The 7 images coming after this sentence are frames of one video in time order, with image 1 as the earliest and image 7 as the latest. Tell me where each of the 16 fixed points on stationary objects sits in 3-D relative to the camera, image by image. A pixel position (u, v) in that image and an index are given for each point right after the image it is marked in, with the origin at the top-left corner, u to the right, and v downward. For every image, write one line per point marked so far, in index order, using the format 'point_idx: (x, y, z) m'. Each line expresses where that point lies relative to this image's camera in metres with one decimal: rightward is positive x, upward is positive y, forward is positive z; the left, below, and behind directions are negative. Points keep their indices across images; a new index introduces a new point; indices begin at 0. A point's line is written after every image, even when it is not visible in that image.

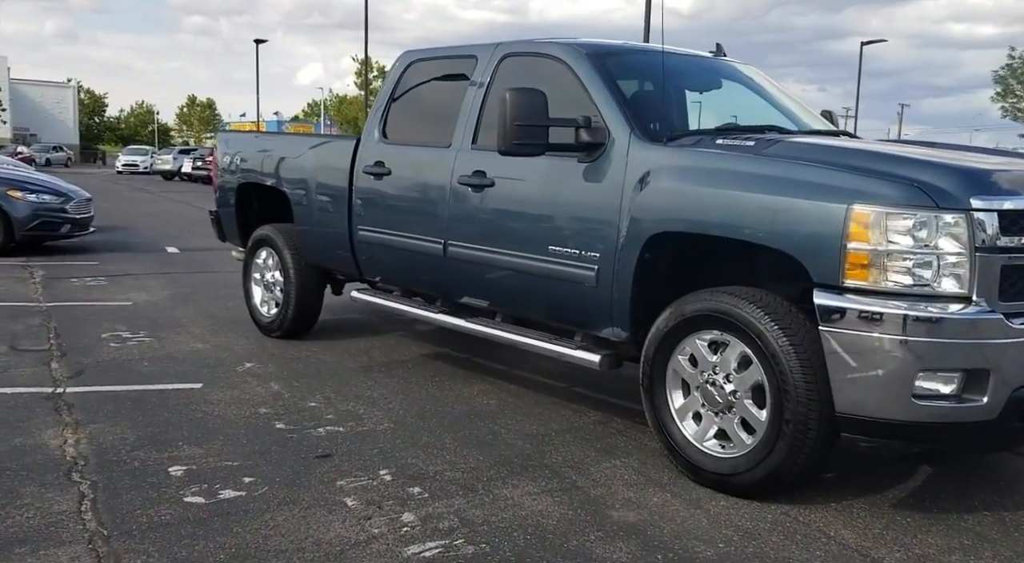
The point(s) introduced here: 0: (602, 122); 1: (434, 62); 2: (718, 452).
0: (+0.4, +0.8, +4.5) m
1: (-0.5, +1.4, +6.1) m
2: (+0.9, -0.7, +3.8) m
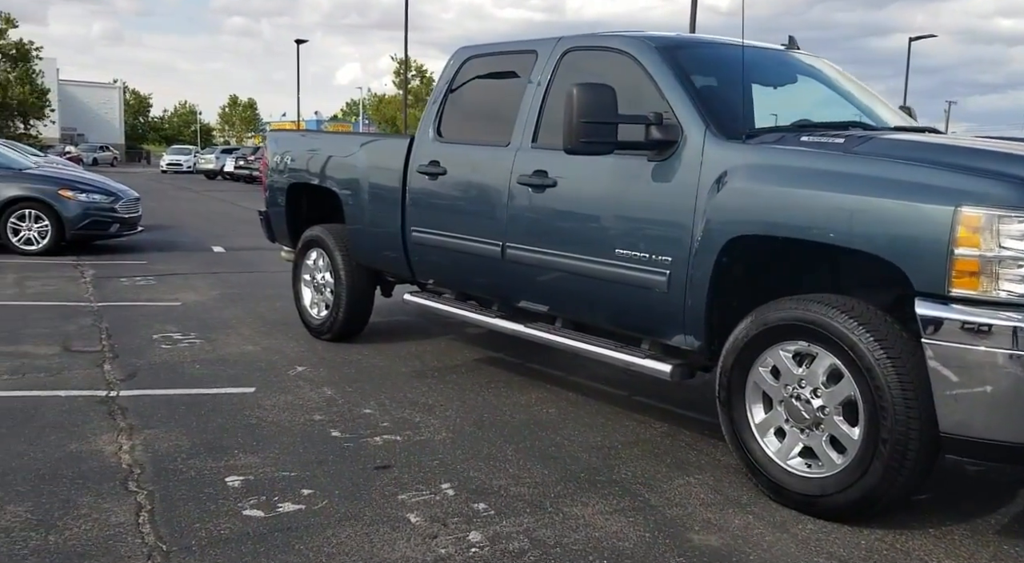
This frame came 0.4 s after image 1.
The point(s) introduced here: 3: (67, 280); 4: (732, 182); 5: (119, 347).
0: (+0.8, +0.8, +4.3) m
1: (-0.1, +1.4, +5.9) m
2: (+1.1, -0.7, +3.6) m
3: (-5.1, 0.0, +10.7) m
4: (+0.9, +0.4, +3.9) m
5: (-2.9, -0.5, +6.9) m
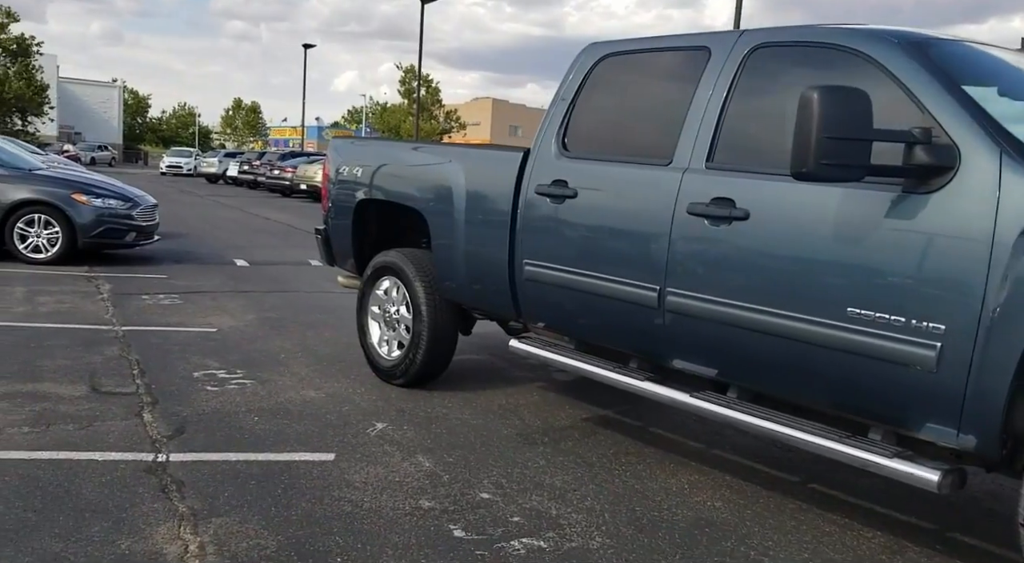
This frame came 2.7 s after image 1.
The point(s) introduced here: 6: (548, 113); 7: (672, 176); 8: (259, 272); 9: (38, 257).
0: (+1.5, +0.5, +3.3) m
1: (+0.6, +1.2, +4.9) m
2: (+1.8, -1.0, +2.5) m
3: (-4.4, -0.2, +9.6) m
4: (+1.7, +0.2, +2.9) m
5: (-2.2, -0.7, +5.8) m
6: (+0.2, +0.9, +5.1) m
7: (+0.8, +0.5, +4.3) m
8: (-3.4, +0.1, +12.6) m
9: (-6.1, +0.3, +12.0) m
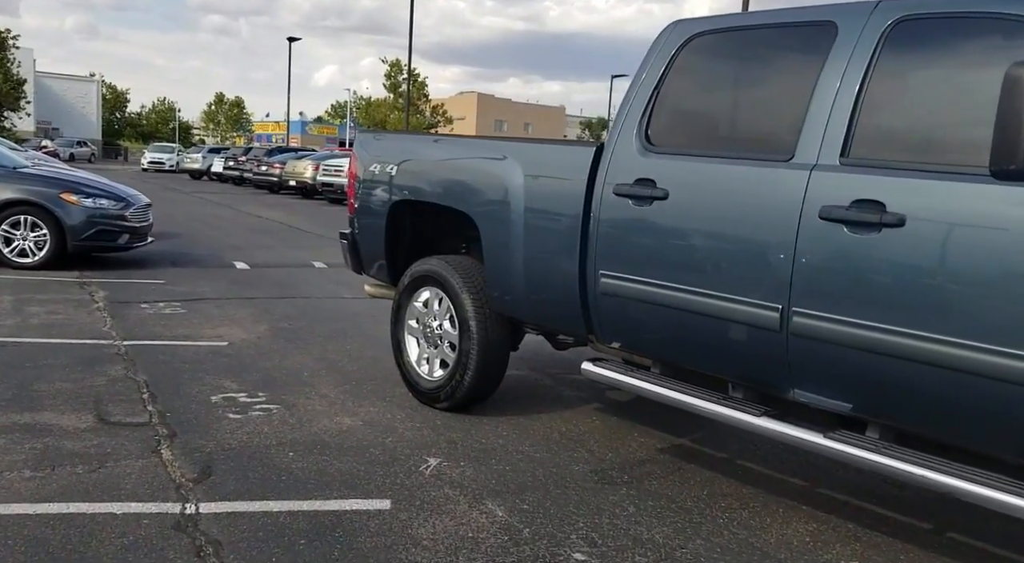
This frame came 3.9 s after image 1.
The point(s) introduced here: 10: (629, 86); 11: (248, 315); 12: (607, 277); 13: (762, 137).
0: (+1.9, +0.4, +2.7) m
1: (+1.0, +1.1, +4.2) m
2: (+2.2, -1.1, +1.9) m
3: (-4.2, -0.2, +8.9) m
4: (+2.1, +0.1, +2.3) m
5: (-1.9, -0.8, +5.2) m
6: (+0.6, +0.9, +4.5) m
7: (+1.1, +0.4, +3.6) m
8: (-3.2, +0.1, +11.9) m
9: (-5.9, +0.2, +11.3) m
10: (+0.6, +1.0, +4.6) m
11: (-2.5, -0.3, +8.8) m
12: (+0.5, 0.0, +4.4) m
13: (+1.0, +0.6, +3.9) m
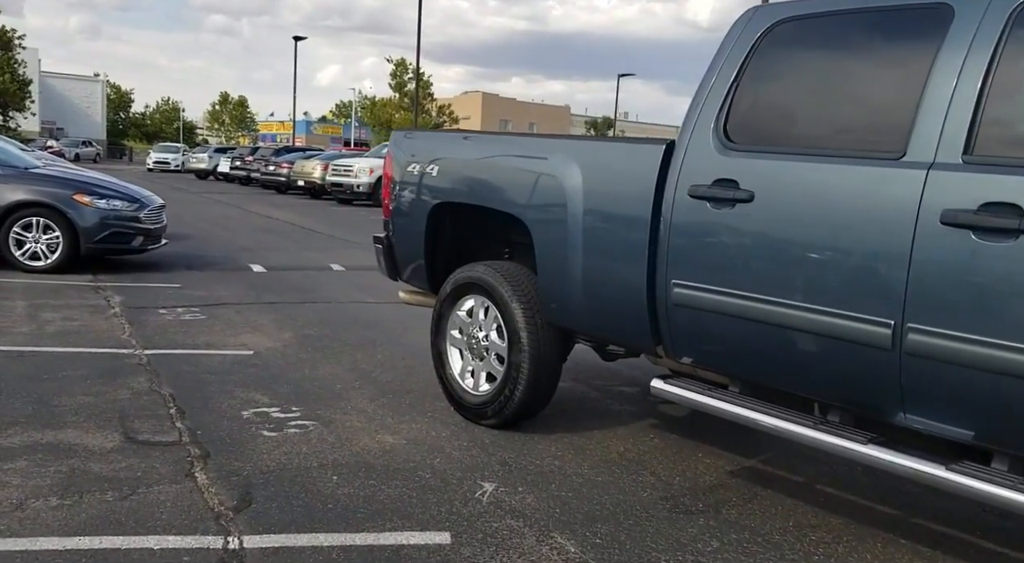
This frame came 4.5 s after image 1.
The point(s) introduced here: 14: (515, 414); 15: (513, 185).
0: (+2.2, +0.4, +2.3) m
1: (+1.3, +1.0, +3.9) m
2: (+2.5, -1.1, +1.6) m
3: (-3.9, -0.3, +8.6) m
4: (+2.3, 0.0, +1.9) m
5: (-1.6, -0.8, +4.8) m
6: (+0.9, +0.8, +4.1) m
7: (+1.4, +0.4, +3.3) m
8: (-2.9, 0.0, +11.6) m
9: (-5.6, +0.2, +11.0) m
10: (+0.9, +0.9, +4.2) m
11: (-2.2, -0.4, +8.5) m
12: (+0.7, 0.0, +4.1) m
13: (+1.3, +0.6, +3.6) m
14: (0.0, -0.7, +5.1) m
15: (0.0, +0.5, +4.9) m
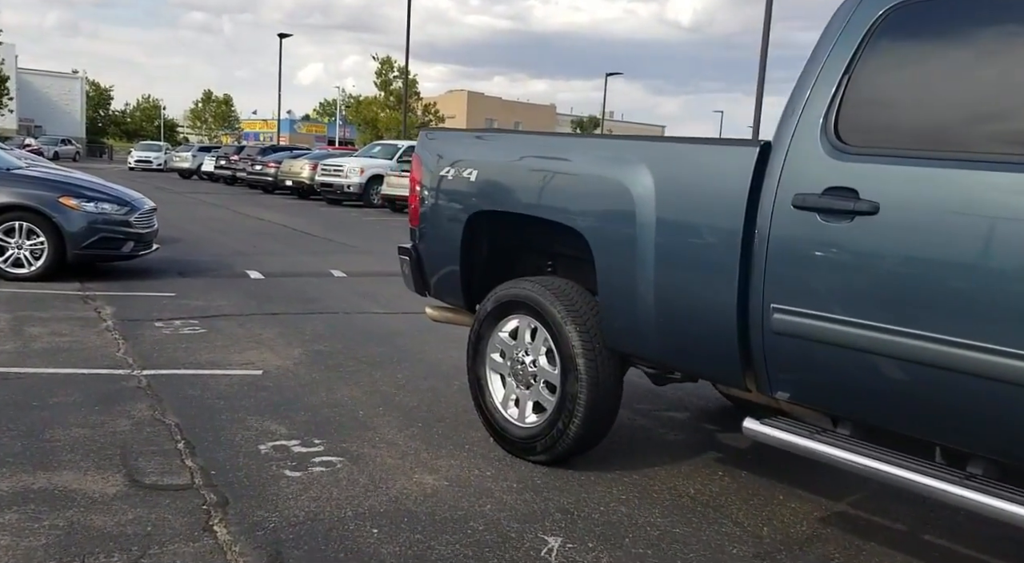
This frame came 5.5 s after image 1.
0: (+2.5, +0.3, +1.8) m
1: (+1.5, +1.0, +3.4) m
2: (+2.8, -1.2, +1.1) m
3: (-3.7, -0.4, +7.9) m
4: (+2.7, -0.1, +1.4) m
5: (-1.3, -0.9, +4.2) m
6: (+1.1, +0.7, +3.6) m
7: (+1.7, +0.3, +2.8) m
8: (-2.8, -0.1, +11.0) m
9: (-5.4, +0.1, +10.3) m
10: (+1.1, +0.8, +3.7) m
11: (-2.0, -0.5, +7.9) m
12: (+1.0, -0.1, +3.5) m
13: (+1.6, +0.5, +3.0) m
14: (+0.3, -0.8, +4.5) m
15: (+0.3, +0.4, +4.4) m
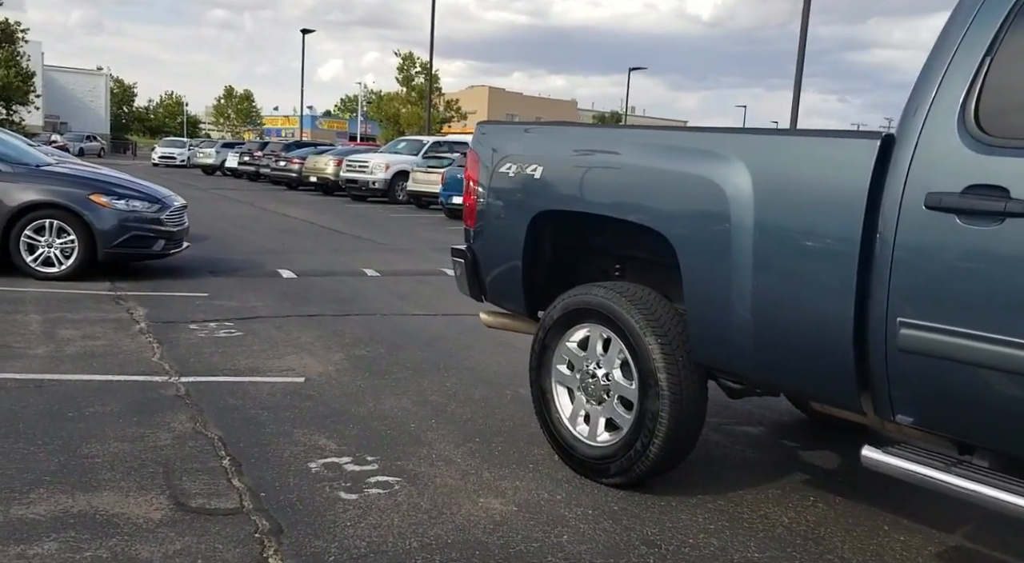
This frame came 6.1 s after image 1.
0: (+2.8, +0.2, +1.4) m
1: (+1.8, +0.9, +3.0) m
2: (+3.1, -1.3, +0.6) m
3: (-3.3, -0.4, +7.7) m
4: (+2.9, -0.1, +1.0) m
5: (-1.0, -0.9, +3.9) m
6: (+1.5, +0.7, +3.2) m
7: (+2.0, +0.2, +2.4) m
8: (-2.3, -0.1, +10.7) m
9: (-5.0, +0.1, +10.0) m
10: (+1.5, +0.8, +3.3) m
11: (-1.6, -0.5, +7.6) m
12: (+1.3, -0.2, +3.1) m
13: (+1.9, +0.4, +2.6) m
14: (+0.6, -0.8, +4.2) m
15: (+0.6, +0.4, +4.0) m
